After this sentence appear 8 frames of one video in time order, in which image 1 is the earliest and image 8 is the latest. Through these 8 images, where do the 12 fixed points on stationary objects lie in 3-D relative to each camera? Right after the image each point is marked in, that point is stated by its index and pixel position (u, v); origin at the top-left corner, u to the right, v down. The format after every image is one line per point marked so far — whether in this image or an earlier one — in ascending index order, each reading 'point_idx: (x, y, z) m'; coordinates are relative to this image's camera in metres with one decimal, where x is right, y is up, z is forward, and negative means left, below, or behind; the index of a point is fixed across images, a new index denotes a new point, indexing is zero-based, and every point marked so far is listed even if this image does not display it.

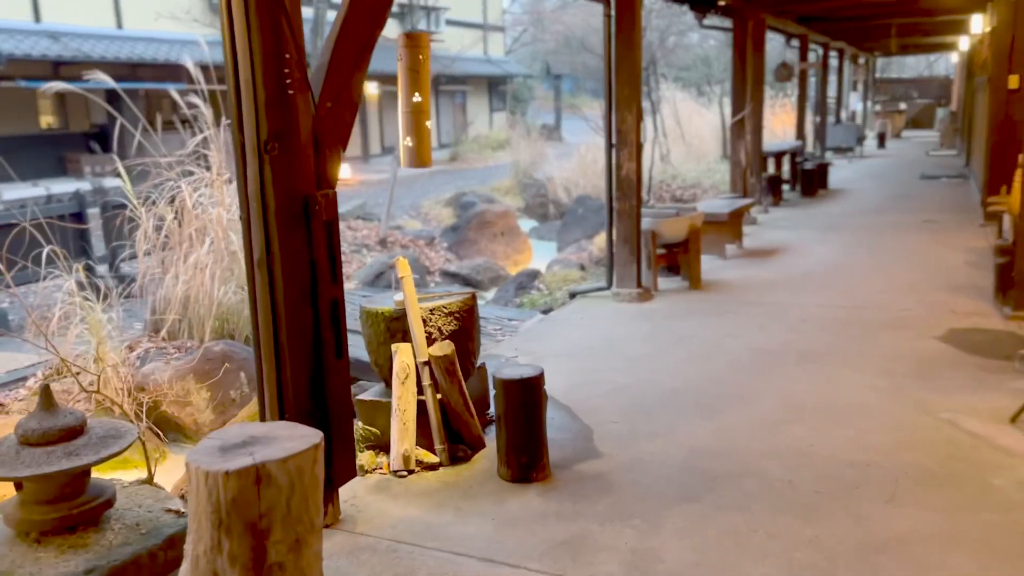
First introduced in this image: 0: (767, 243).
0: (+2.2, +0.4, +7.3) m
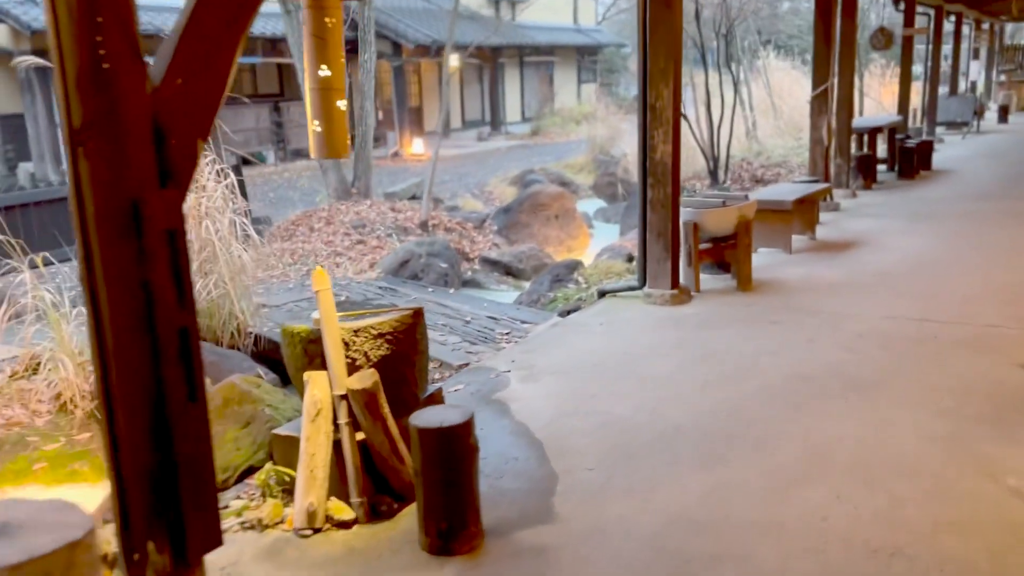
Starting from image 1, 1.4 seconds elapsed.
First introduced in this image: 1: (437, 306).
0: (+2.5, +0.4, +6.4) m
1: (-0.4, -0.1, +5.0) m
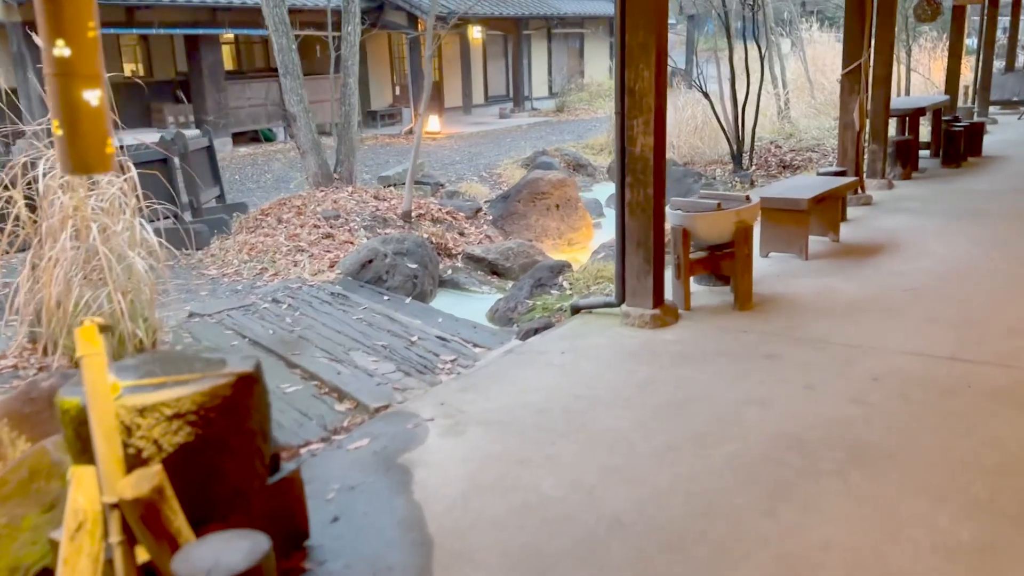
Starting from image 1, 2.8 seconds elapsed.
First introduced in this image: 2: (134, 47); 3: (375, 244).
0: (+2.4, +0.4, +5.6) m
1: (-0.6, -0.2, +4.3) m
2: (-6.1, +4.0, +13.9) m
3: (-0.9, +0.3, +5.5) m
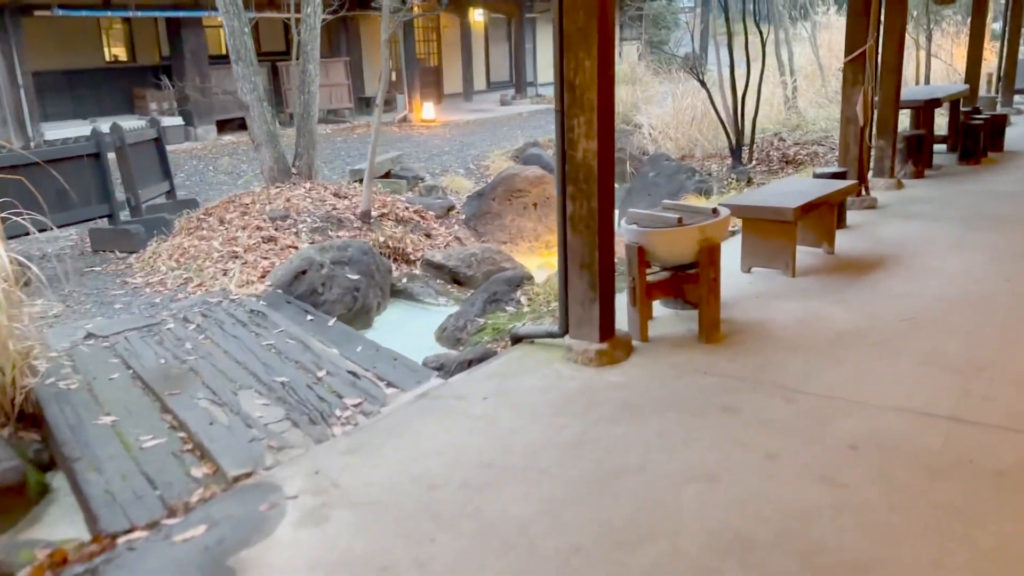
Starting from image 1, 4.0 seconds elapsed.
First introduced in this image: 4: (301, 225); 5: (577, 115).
0: (+2.1, +0.3, +4.9) m
1: (-0.9, -0.3, +3.7) m
2: (-6.2, +4.1, +13.3) m
3: (-1.2, +0.2, +4.9) m
4: (-1.5, +0.4, +5.9) m
5: (+0.2, +0.6, +3.1) m
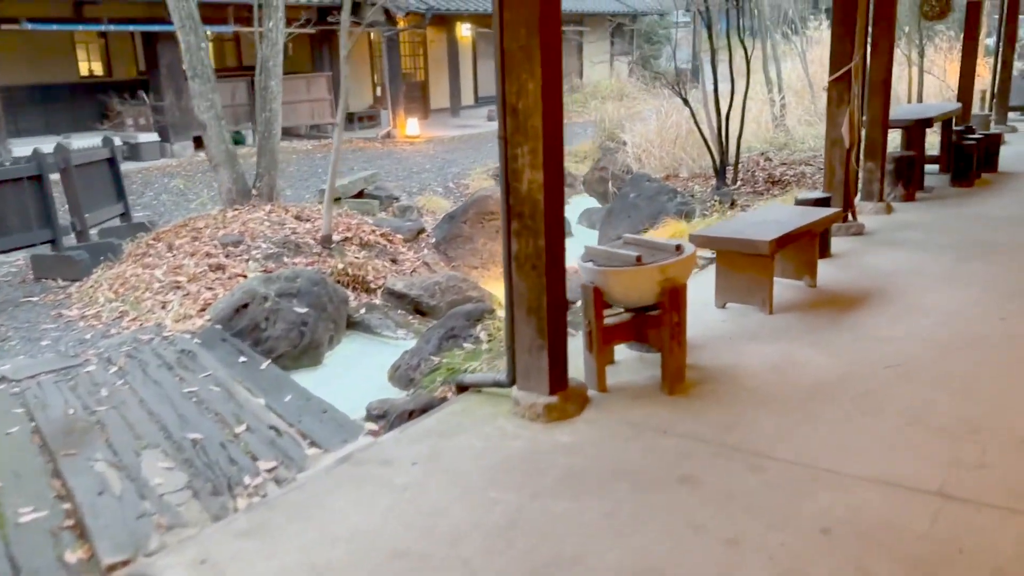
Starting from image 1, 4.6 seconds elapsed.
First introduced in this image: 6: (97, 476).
0: (+1.9, +0.1, +4.6) m
1: (-1.2, -0.4, +3.4) m
2: (-6.4, +3.8, +13.0) m
3: (-1.4, 0.0, +4.6) m
4: (-1.7, +0.2, +5.6) m
5: (0.0, +0.5, +2.8) m
6: (-1.3, -0.6, +2.7) m
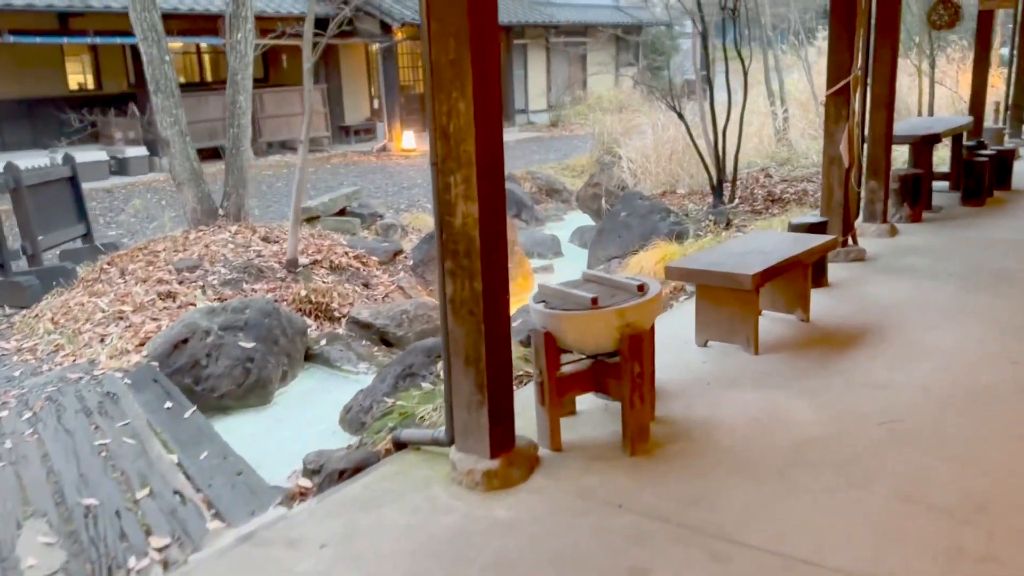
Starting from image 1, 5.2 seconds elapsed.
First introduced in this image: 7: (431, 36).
0: (+1.7, -0.1, +4.2) m
1: (-1.4, -0.6, +3.0) m
2: (-6.5, +3.5, +12.8) m
3: (-1.6, -0.1, +4.2) m
4: (-1.9, +0.1, +5.2) m
5: (-0.2, +0.3, +2.4) m
6: (-1.5, -0.7, +2.4) m
7: (-0.2, +0.7, +2.3) m
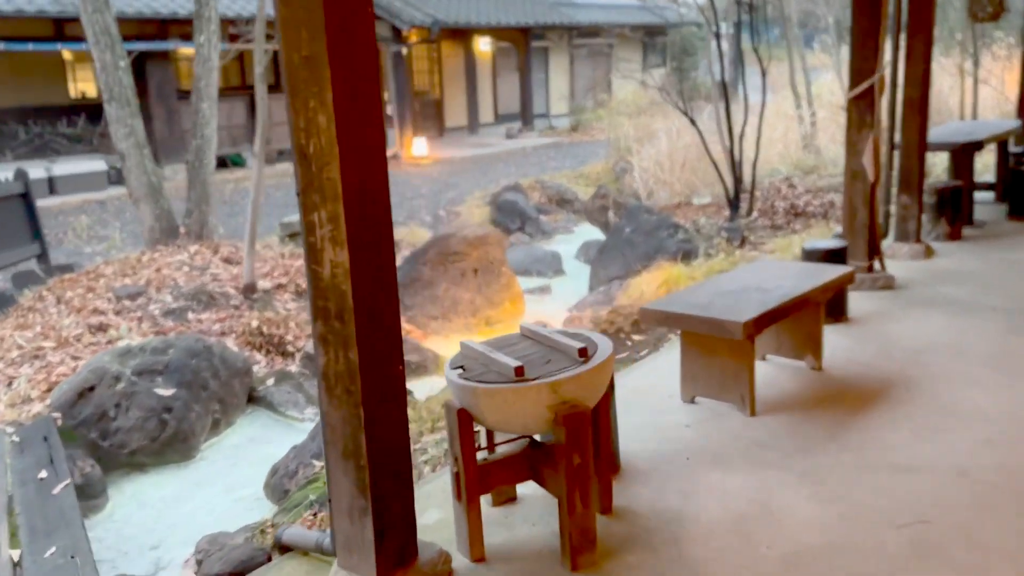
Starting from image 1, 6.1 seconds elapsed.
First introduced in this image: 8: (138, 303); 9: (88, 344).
0: (+1.5, -0.3, +3.5) m
1: (-1.6, -0.7, +2.5) m
2: (-6.3, +3.3, +12.5) m
3: (-1.7, -0.3, +3.7) m
4: (-2.0, -0.1, +4.7) m
5: (-0.4, +0.2, +1.8) m
6: (-1.8, -0.9, +1.8) m
7: (-0.5, +0.5, +1.7) m
8: (-2.1, -0.1, +4.7) m
9: (-2.1, -0.3, +4.2) m
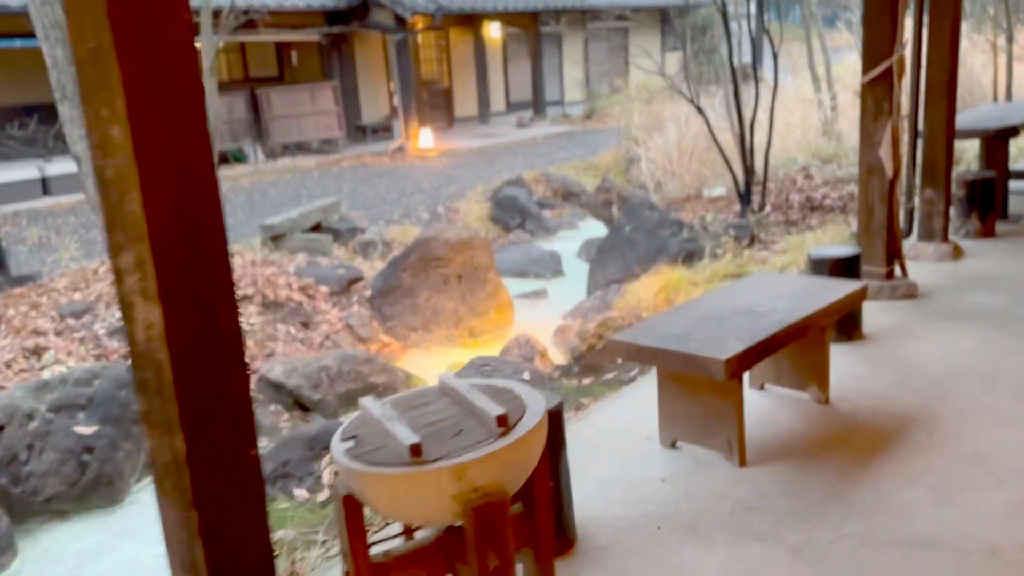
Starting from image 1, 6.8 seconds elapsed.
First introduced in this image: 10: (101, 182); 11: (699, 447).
0: (+1.4, -0.3, +3.0) m
1: (-1.7, -0.8, +2.1) m
2: (-6.2, +3.3, +12.2) m
3: (-1.9, -0.4, +3.3) m
4: (-2.1, -0.2, +4.3) m
5: (-0.6, +0.1, +1.4) m
6: (-2.0, -1.0, +1.4) m
7: (-0.7, +0.4, +1.3) m
8: (-2.2, -0.2, +4.3) m
9: (-2.2, -0.4, +3.9) m
10: (-0.6, +0.2, +1.4) m
11: (+0.6, -0.5, +2.5) m
